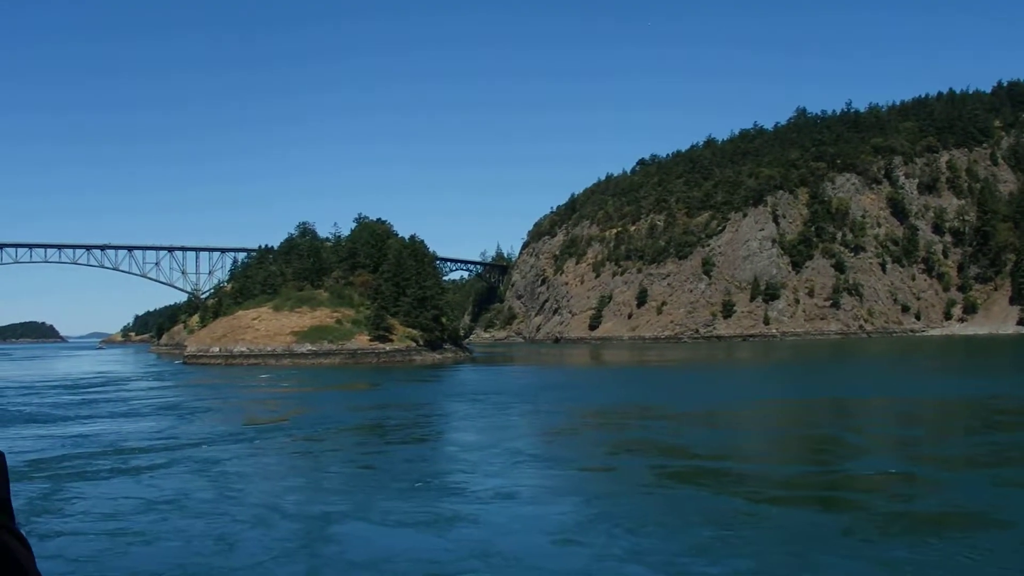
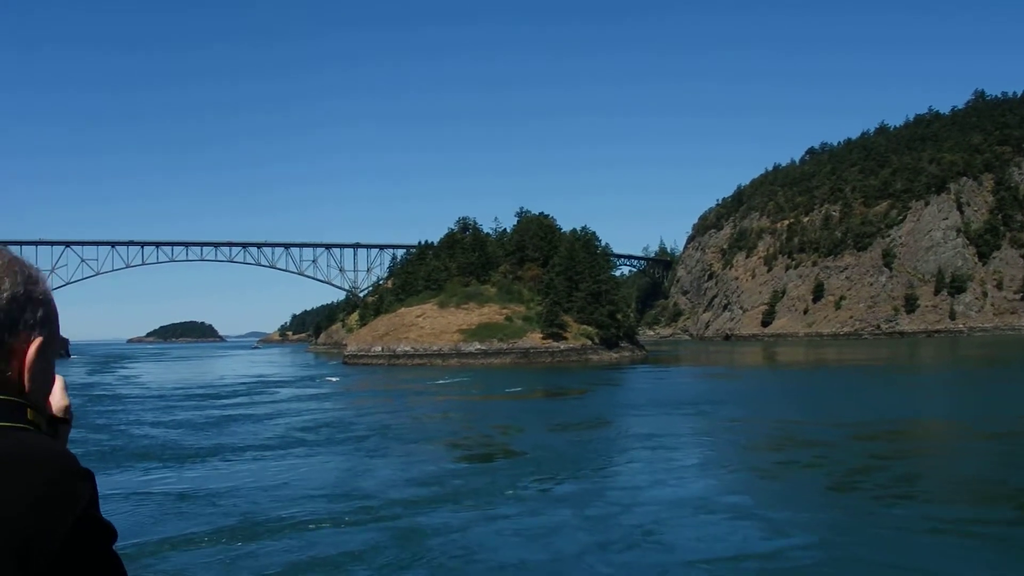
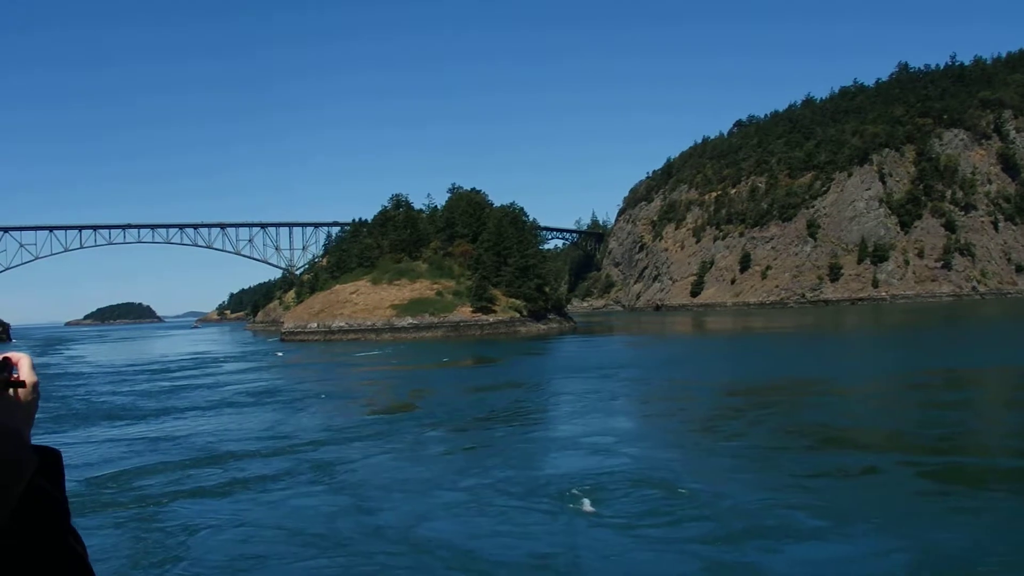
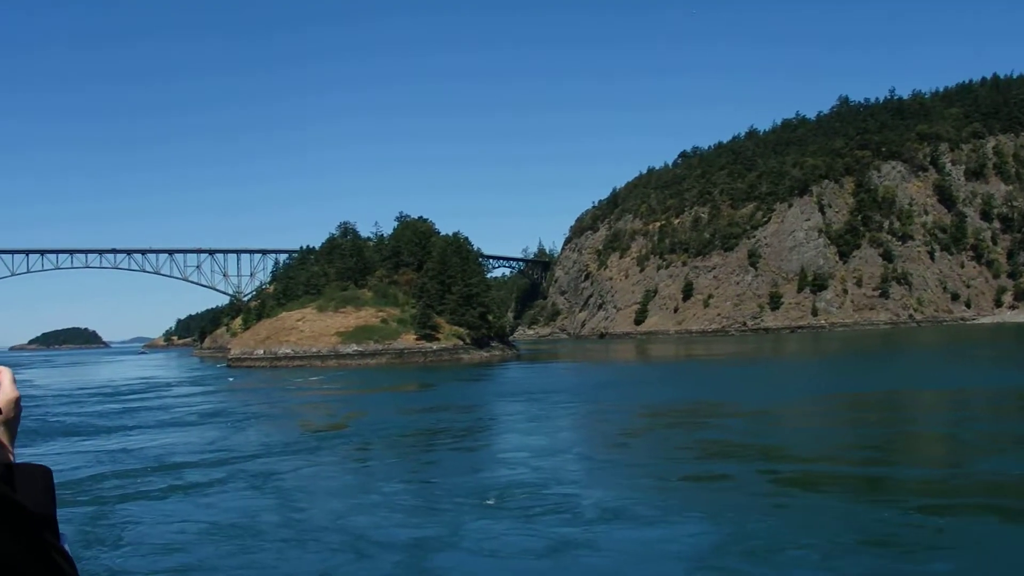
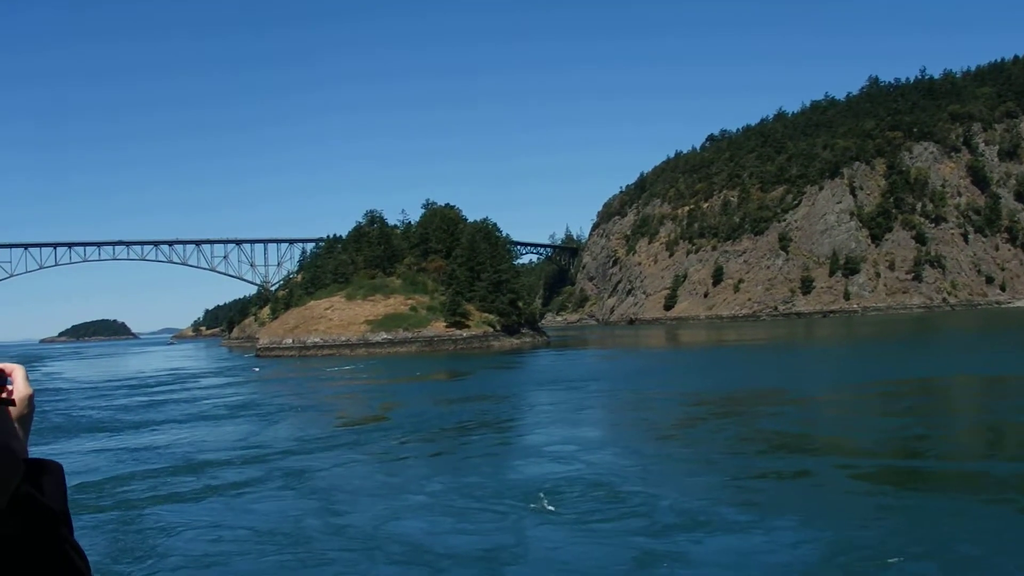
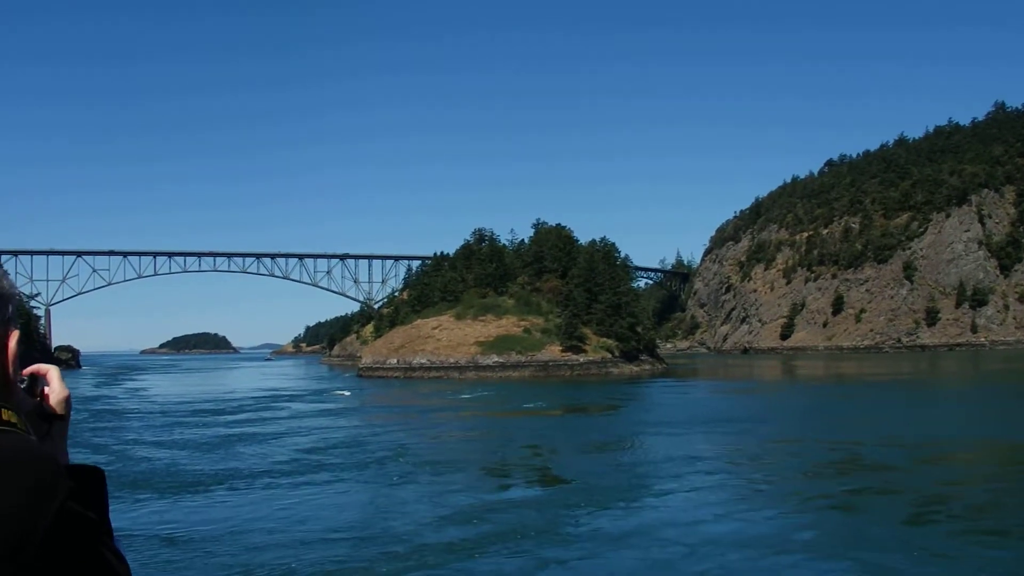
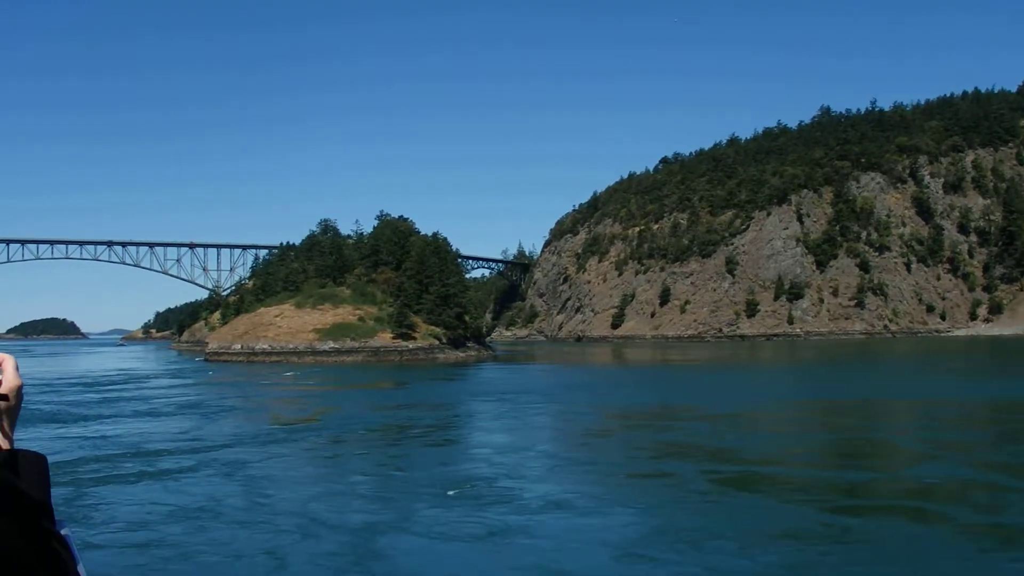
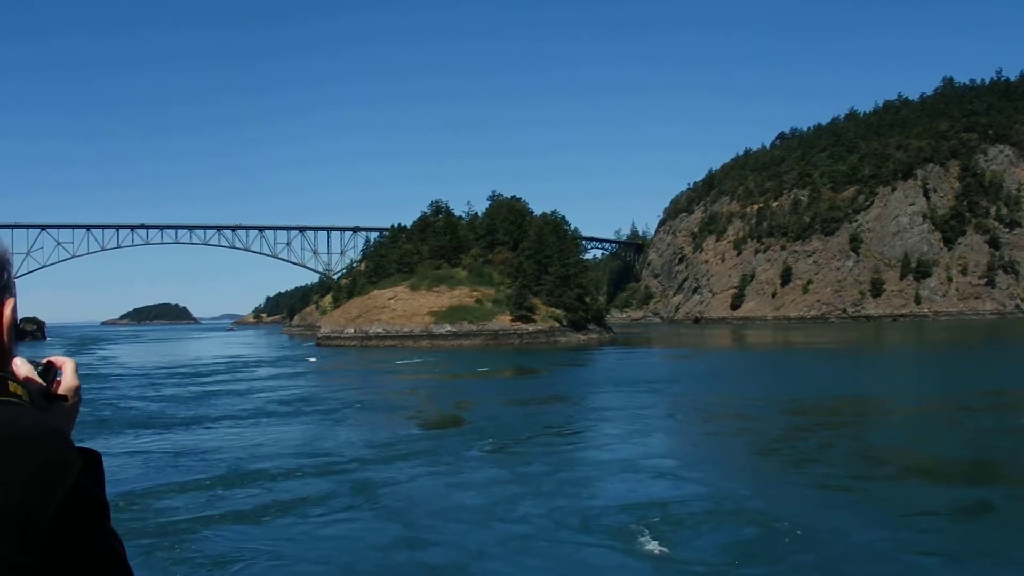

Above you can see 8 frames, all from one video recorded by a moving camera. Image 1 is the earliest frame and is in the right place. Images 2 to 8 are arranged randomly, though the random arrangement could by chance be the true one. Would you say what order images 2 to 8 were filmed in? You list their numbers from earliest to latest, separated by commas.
7, 4, 5, 3, 8, 2, 6
